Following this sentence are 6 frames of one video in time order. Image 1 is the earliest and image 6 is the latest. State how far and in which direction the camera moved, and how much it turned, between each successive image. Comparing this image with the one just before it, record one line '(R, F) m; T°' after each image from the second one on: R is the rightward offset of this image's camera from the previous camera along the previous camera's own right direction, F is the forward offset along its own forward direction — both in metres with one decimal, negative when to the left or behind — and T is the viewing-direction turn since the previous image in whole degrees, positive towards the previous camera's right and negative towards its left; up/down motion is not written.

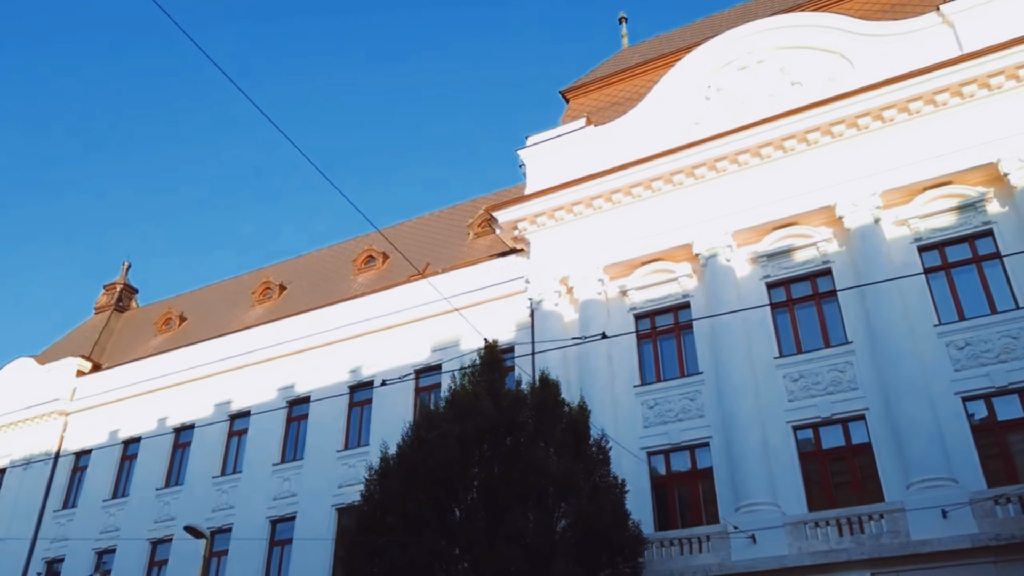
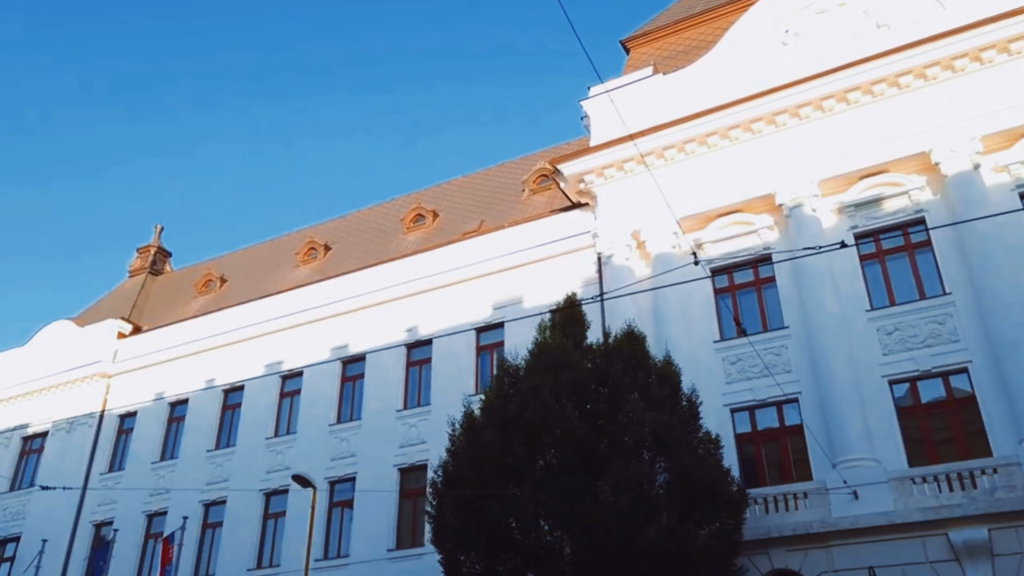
(-1.5, +0.6) m; 0°
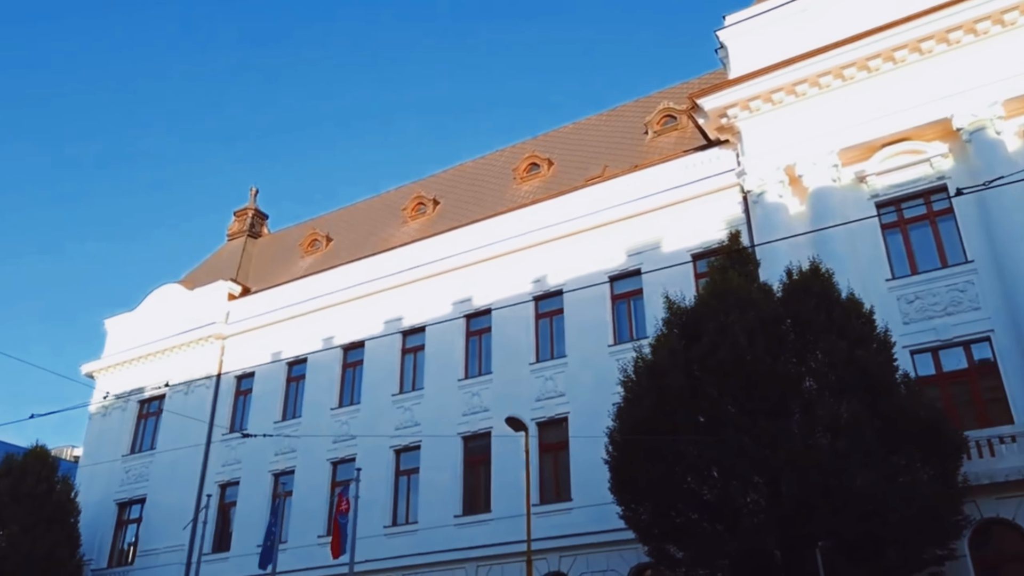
(-2.1, +0.8) m; -3°
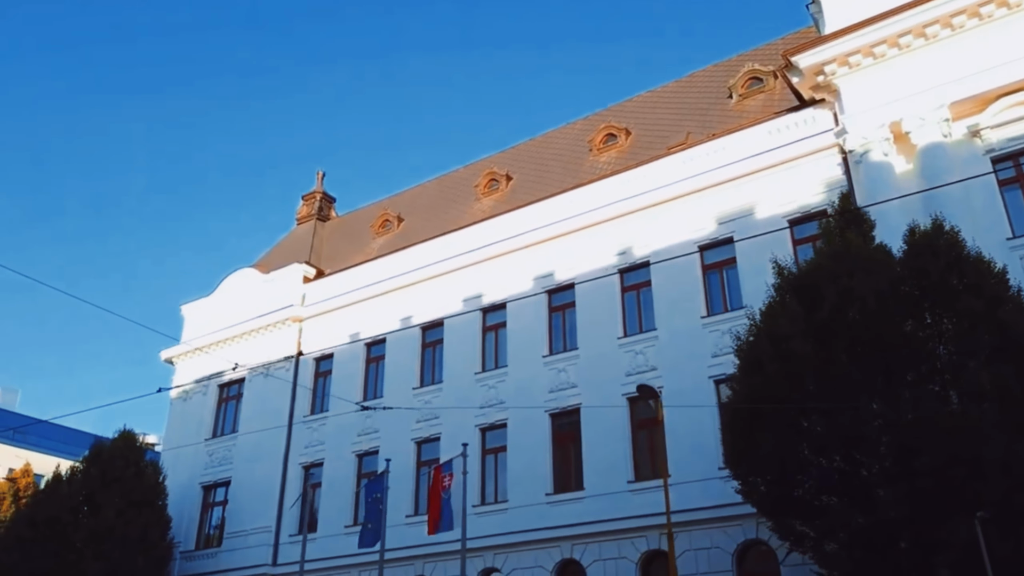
(-1.0, +0.5) m; -3°
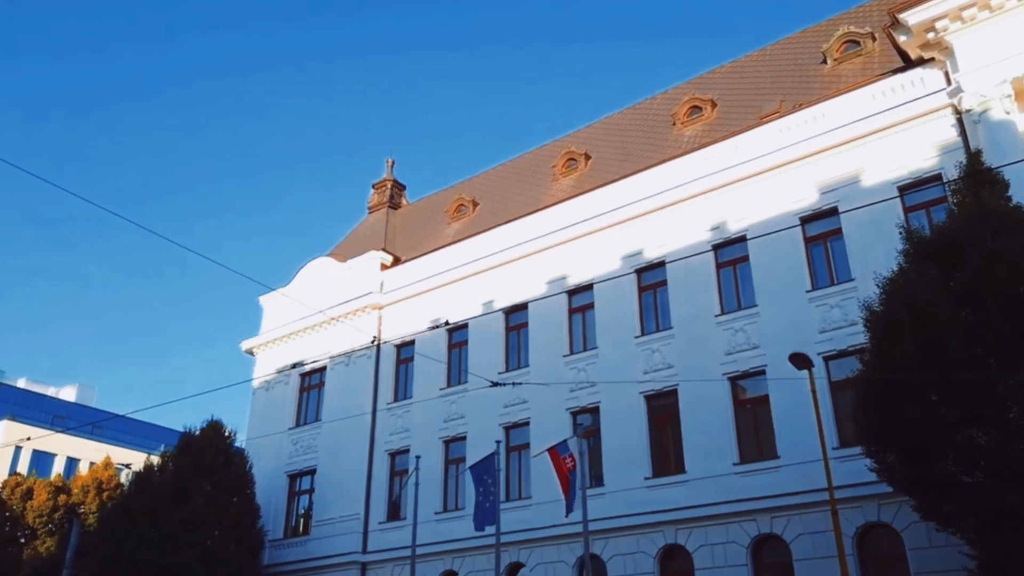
(-1.0, +0.5) m; -3°
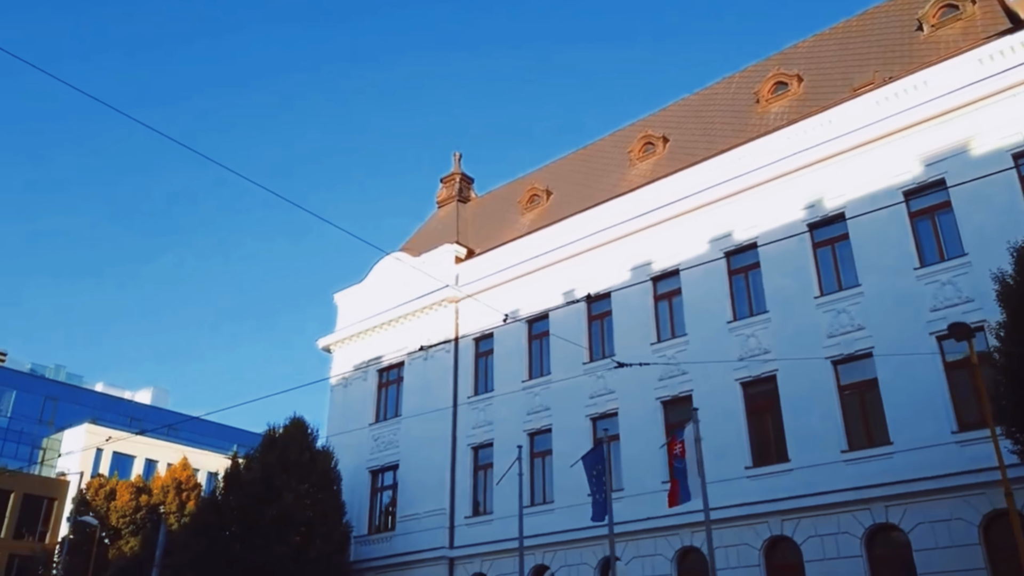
(-0.8, +0.4) m; -4°
